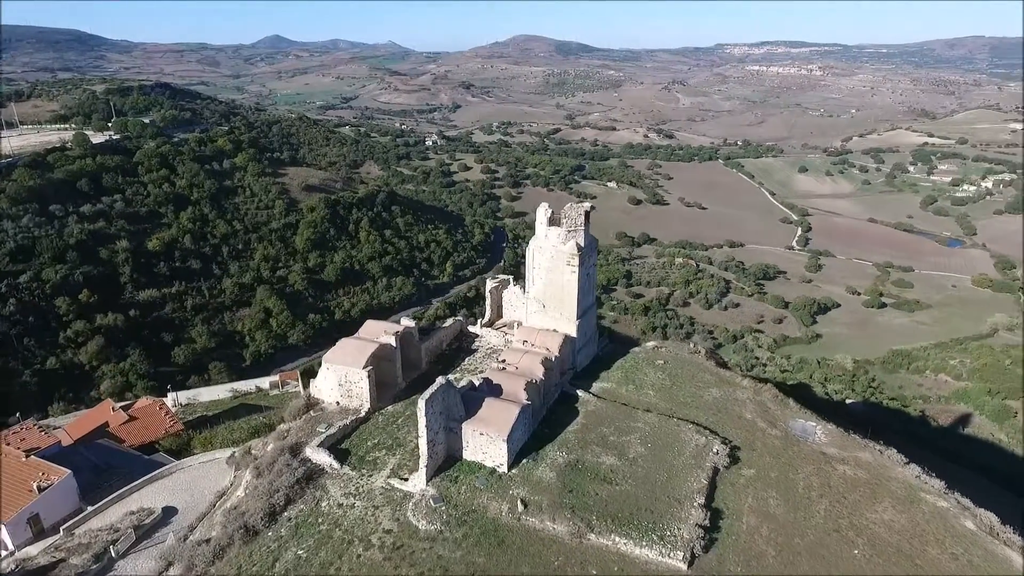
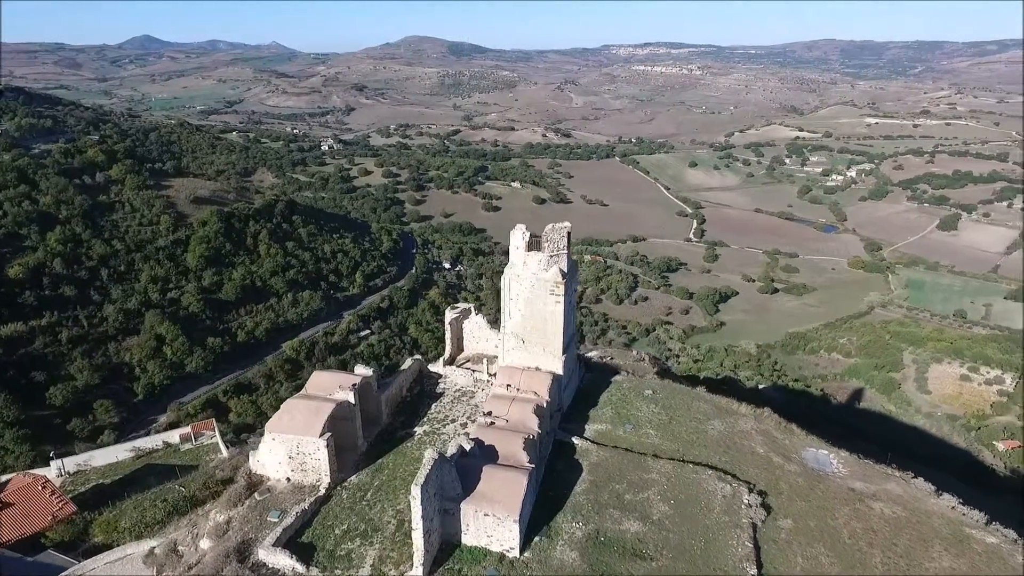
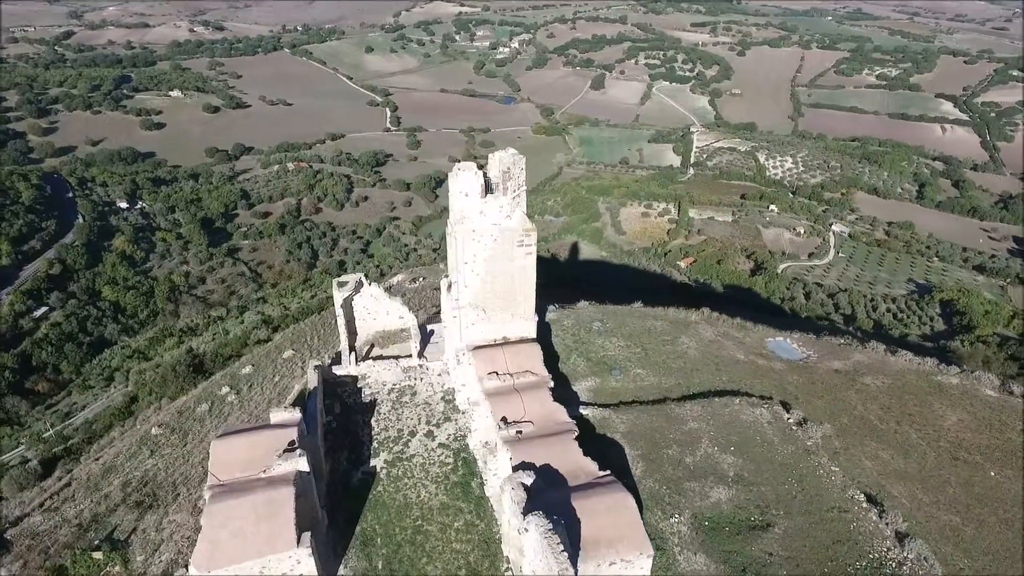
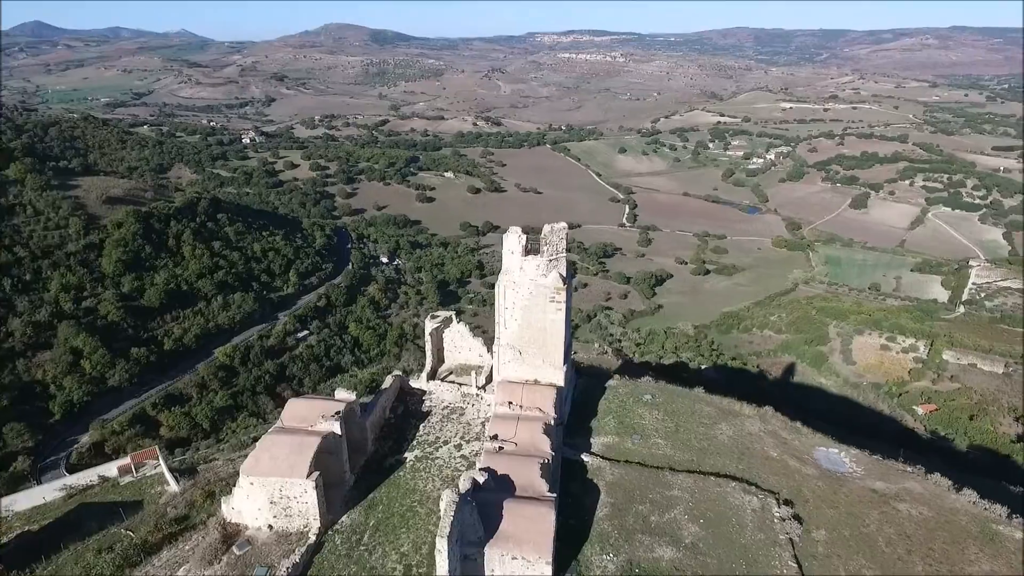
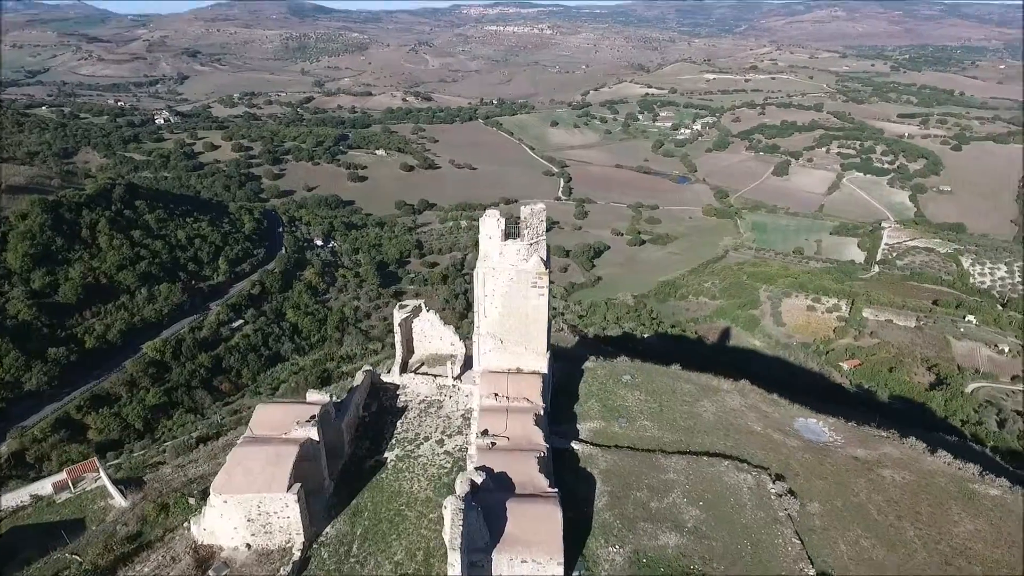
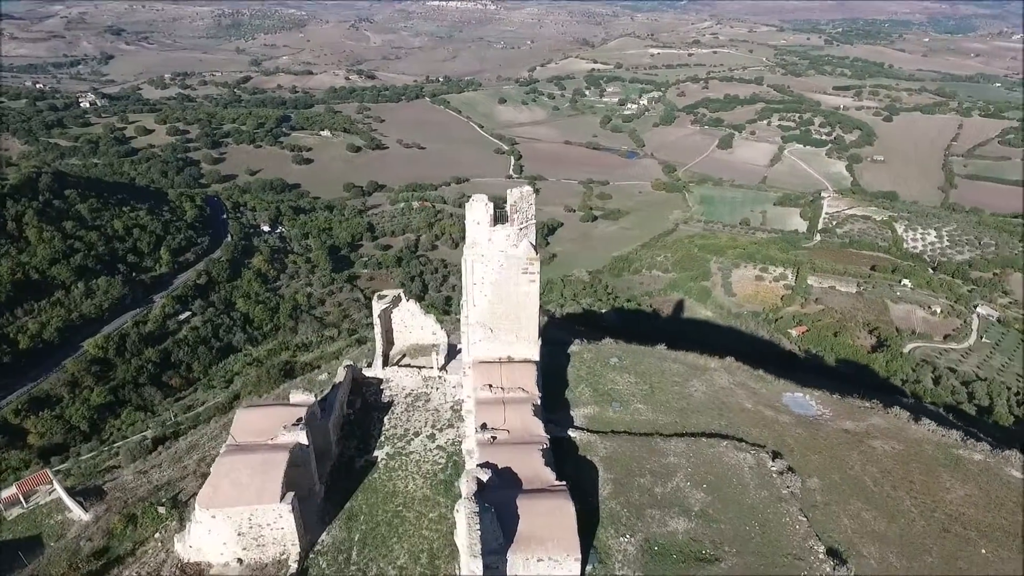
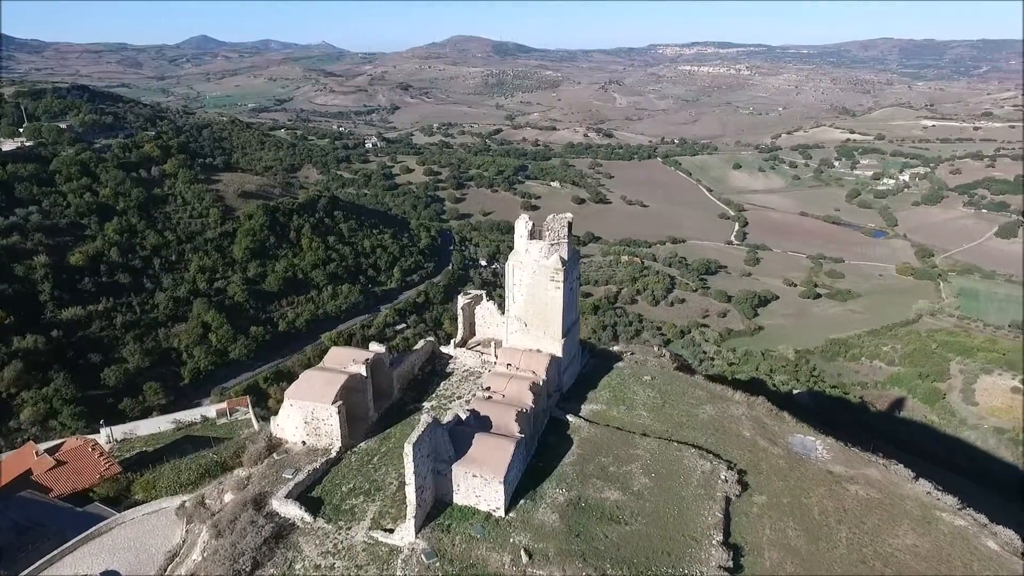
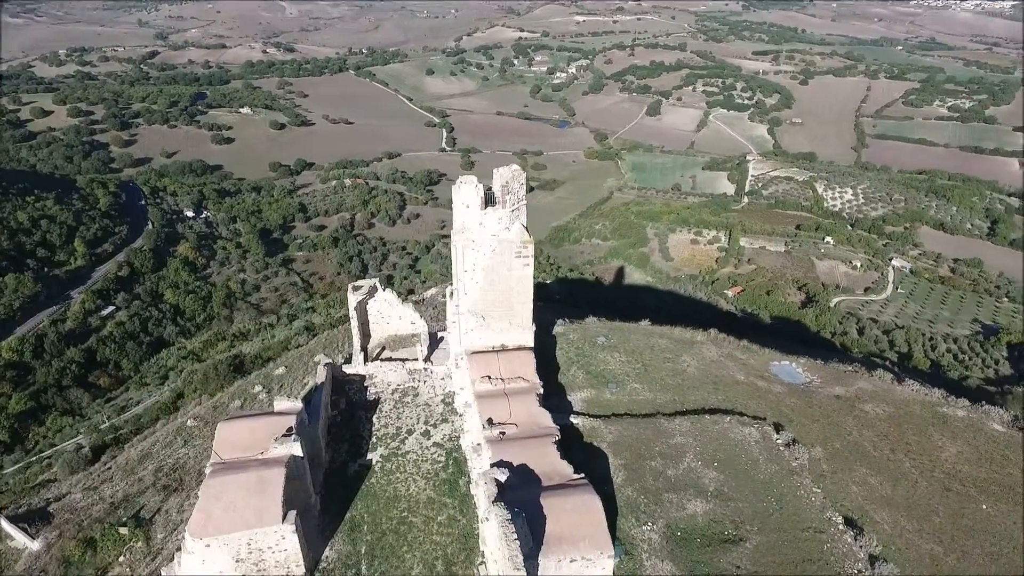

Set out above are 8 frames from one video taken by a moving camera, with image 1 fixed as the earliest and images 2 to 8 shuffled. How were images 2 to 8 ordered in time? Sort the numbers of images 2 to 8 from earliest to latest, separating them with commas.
7, 2, 4, 5, 6, 8, 3
